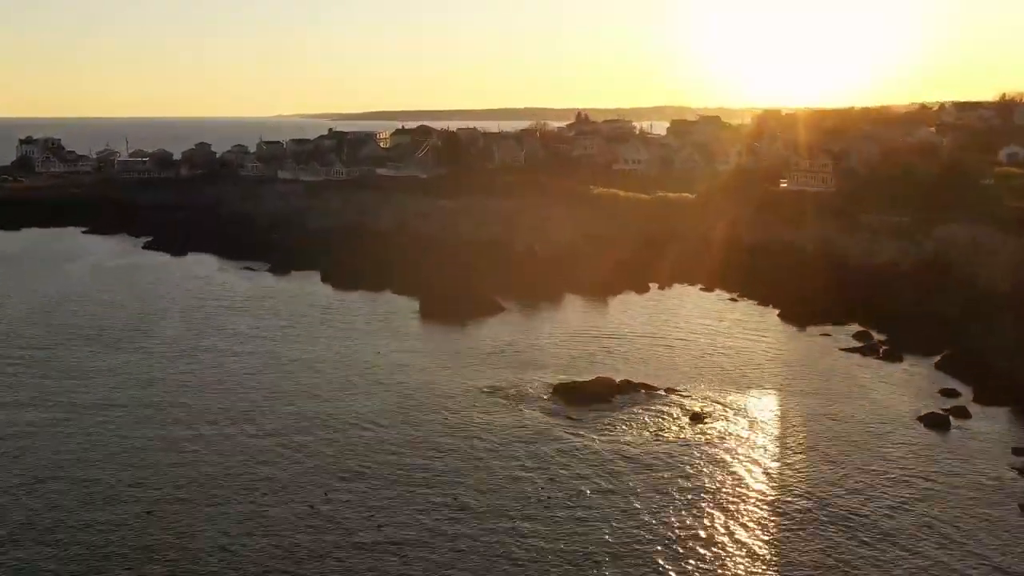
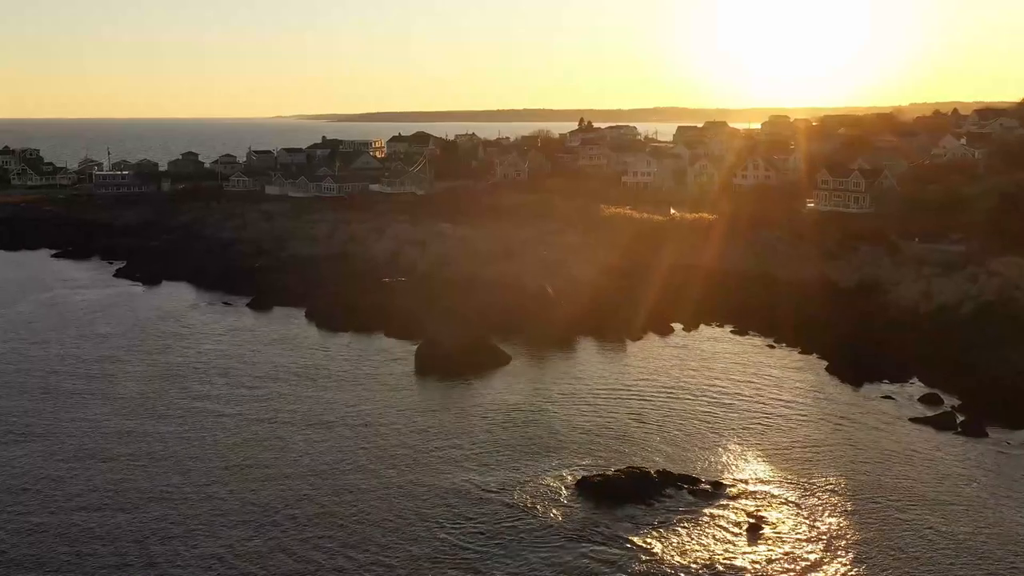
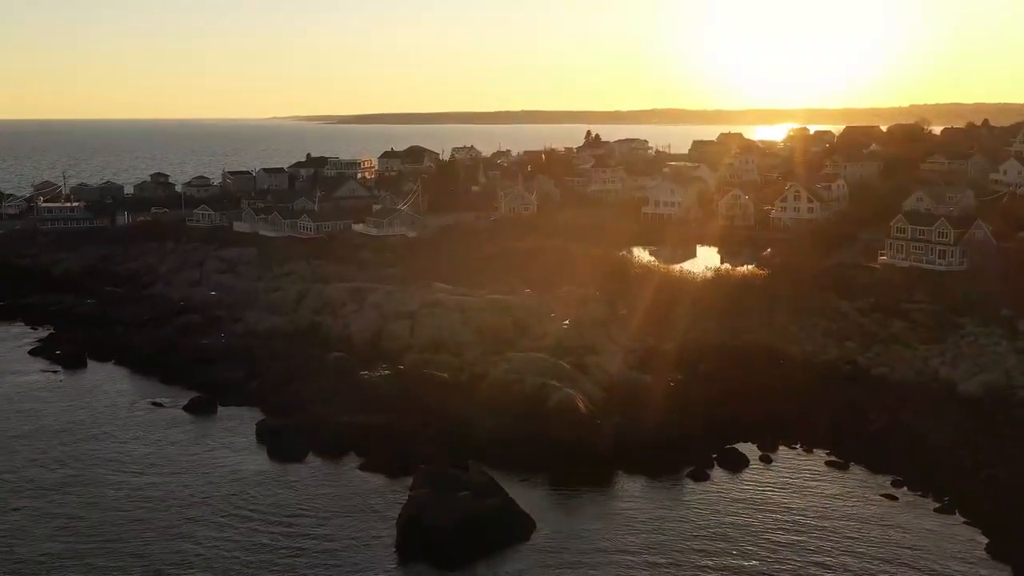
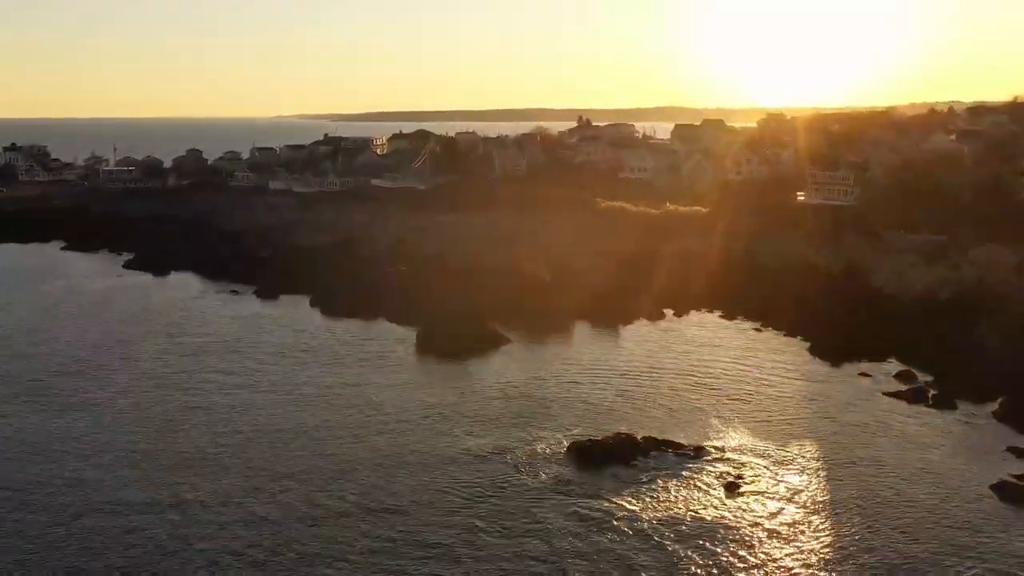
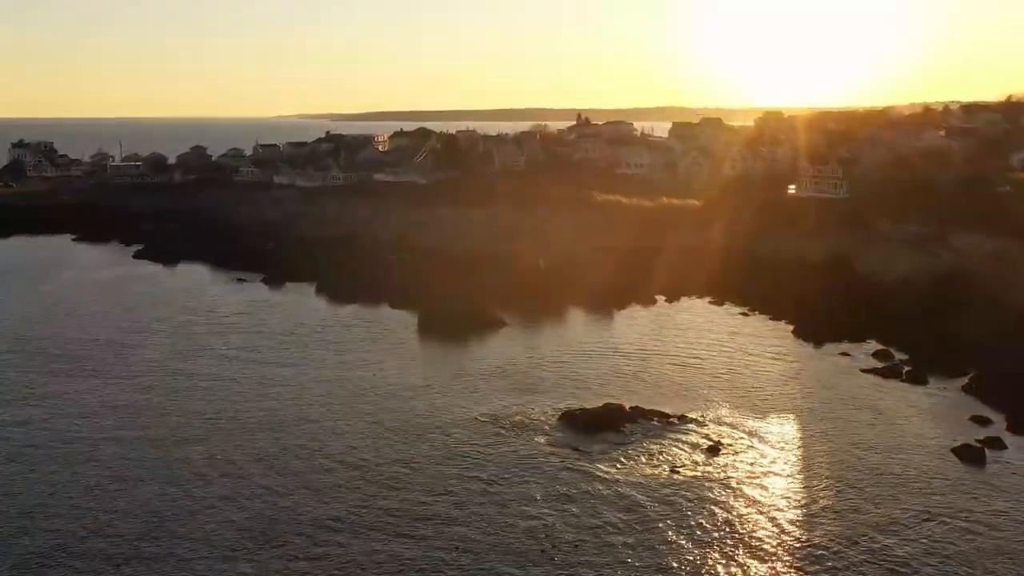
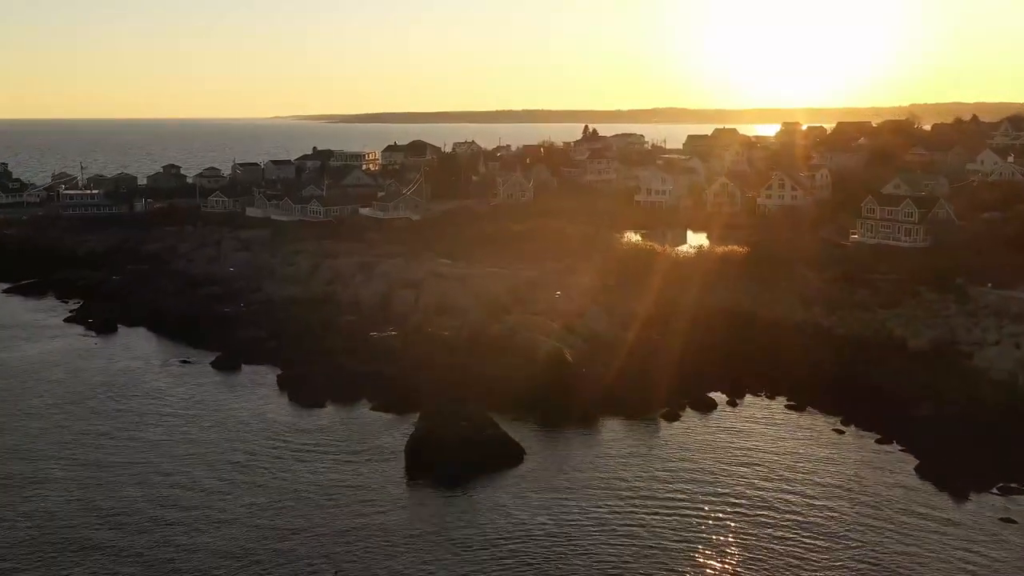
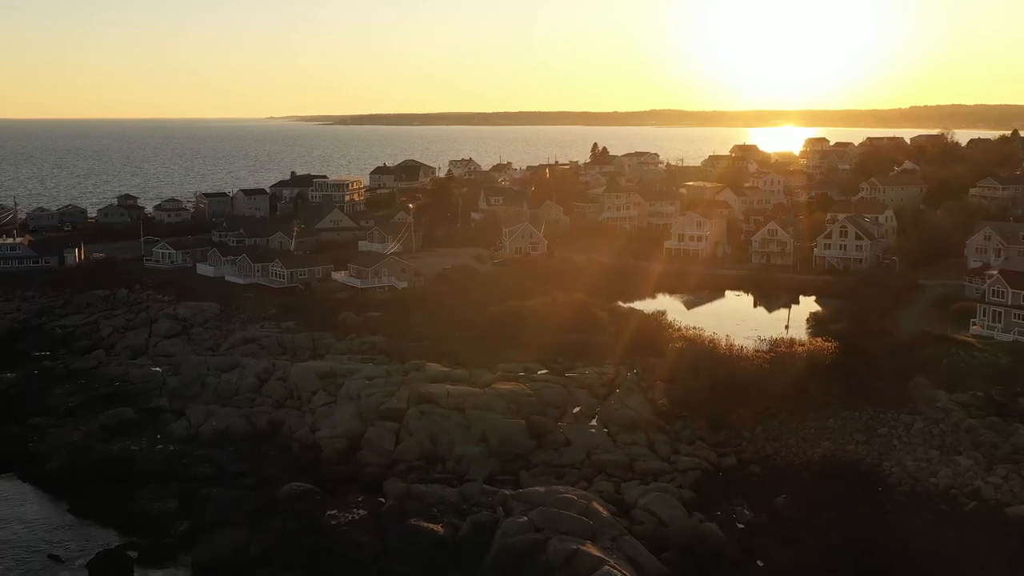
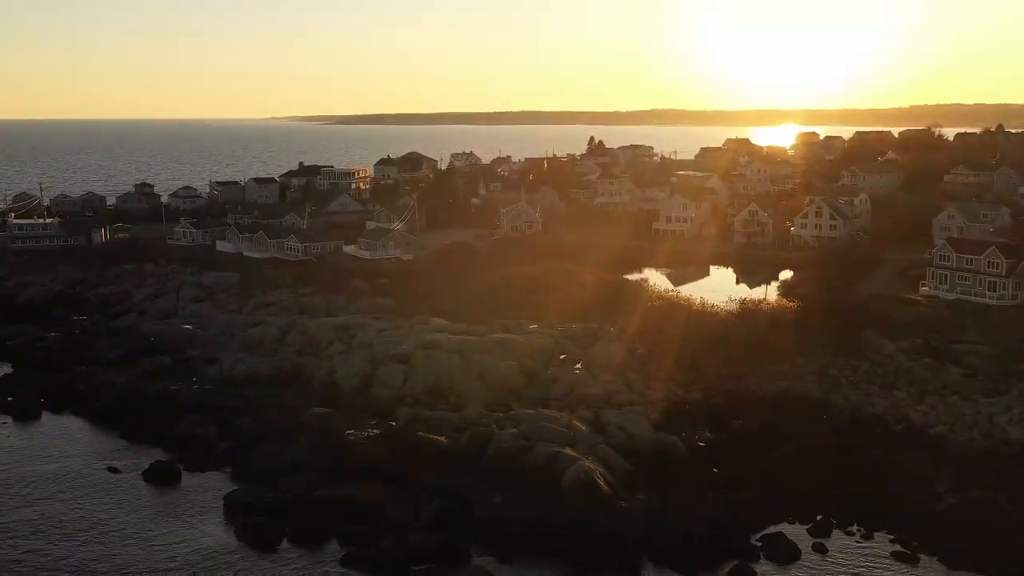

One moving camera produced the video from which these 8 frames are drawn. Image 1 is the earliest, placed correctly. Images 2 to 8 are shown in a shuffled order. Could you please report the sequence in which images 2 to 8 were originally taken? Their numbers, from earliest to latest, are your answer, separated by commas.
5, 4, 2, 6, 3, 8, 7
